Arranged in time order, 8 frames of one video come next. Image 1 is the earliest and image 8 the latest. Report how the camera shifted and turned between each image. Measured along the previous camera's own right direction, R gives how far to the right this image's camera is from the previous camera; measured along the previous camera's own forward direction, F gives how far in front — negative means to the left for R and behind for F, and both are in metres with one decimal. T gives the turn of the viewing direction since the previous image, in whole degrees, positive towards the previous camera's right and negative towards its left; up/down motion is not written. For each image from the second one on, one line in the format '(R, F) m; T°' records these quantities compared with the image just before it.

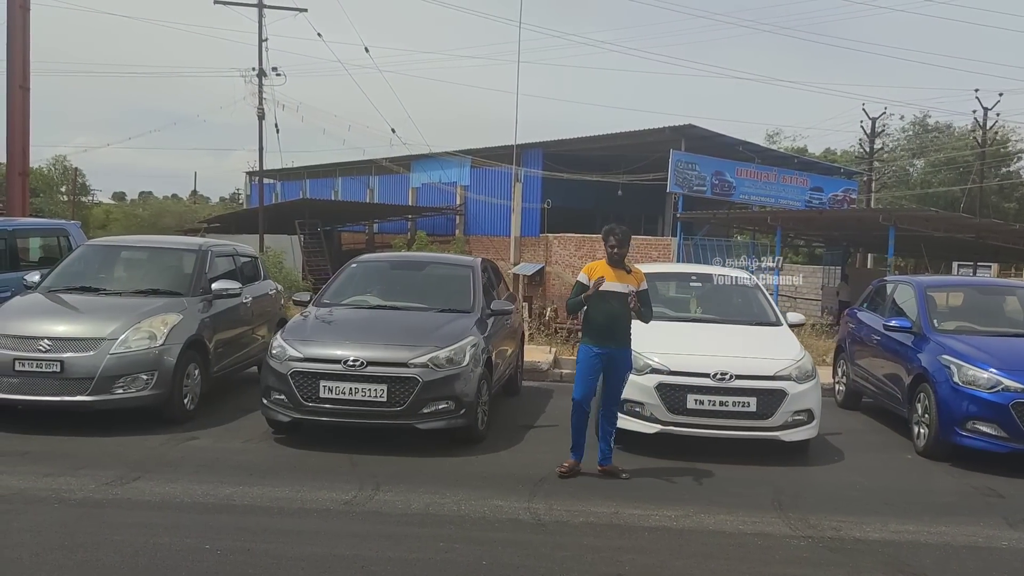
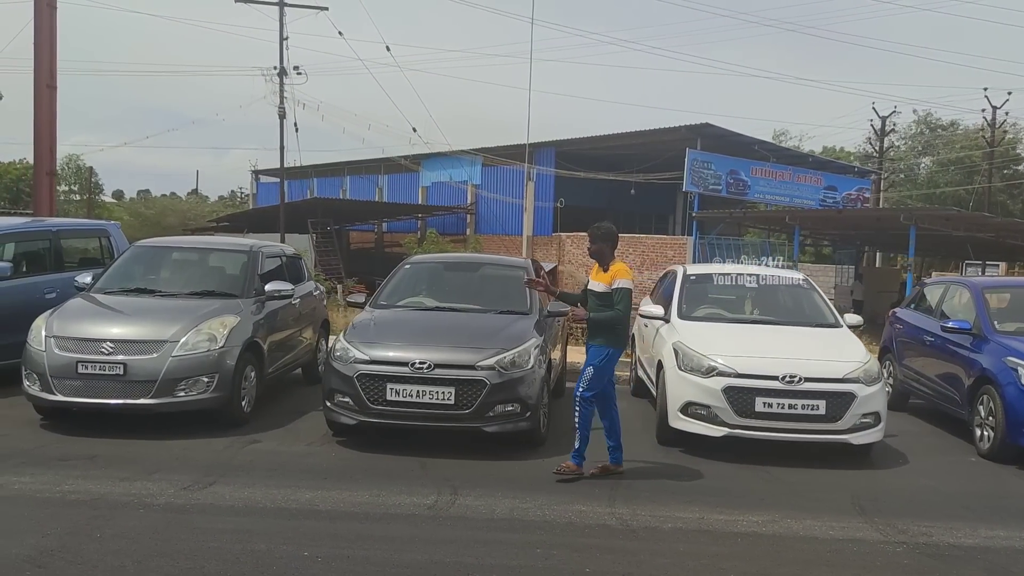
(-0.5, 0.0) m; 0°
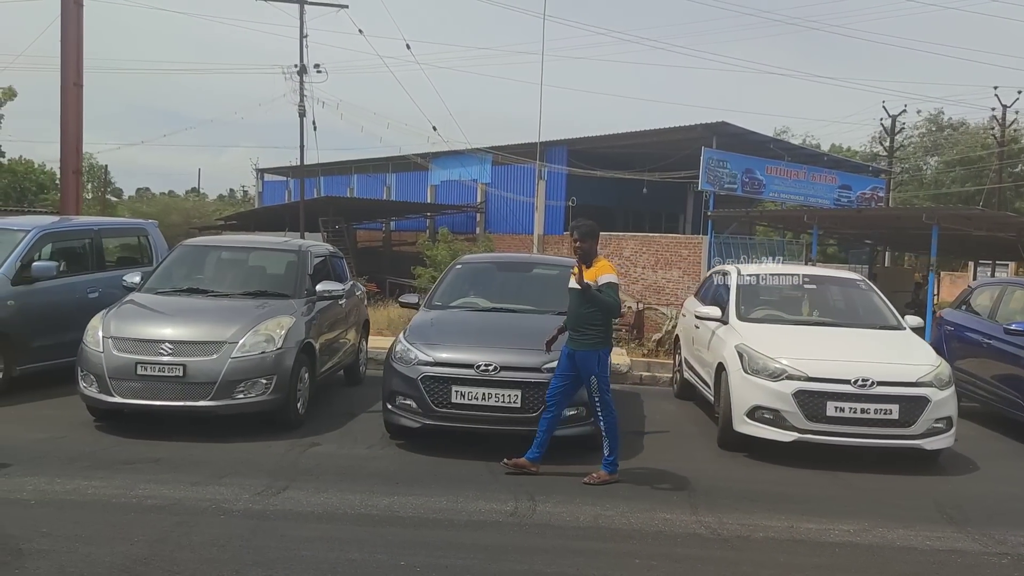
(-0.5, +0.1) m; 0°
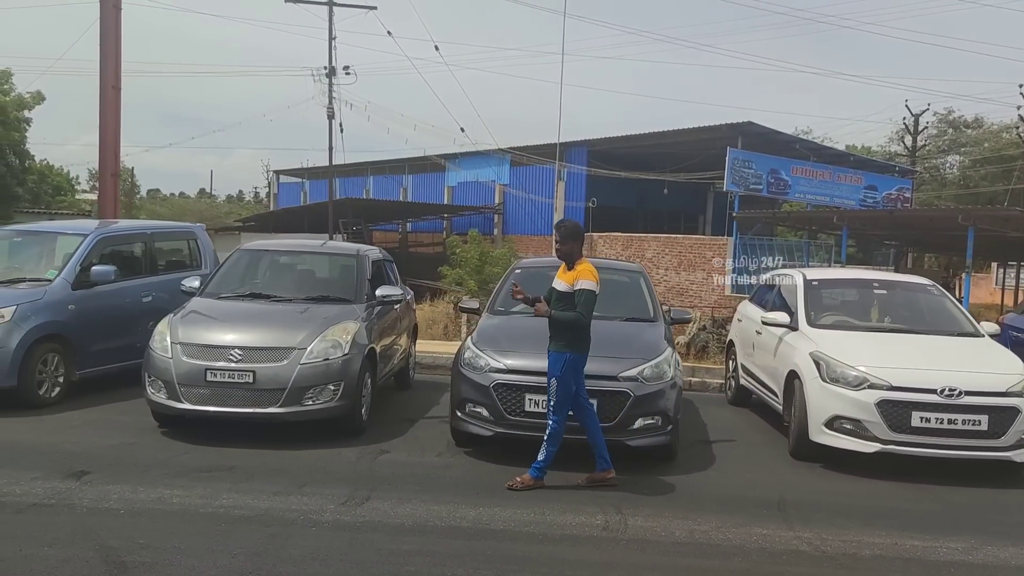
(-0.5, +0.1) m; -1°
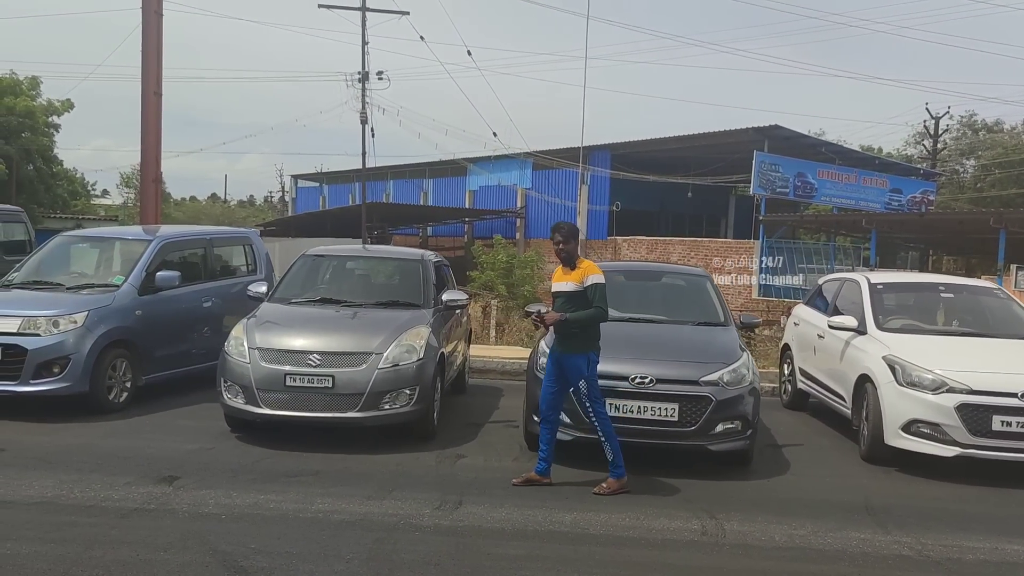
(-0.5, 0.0) m; -1°
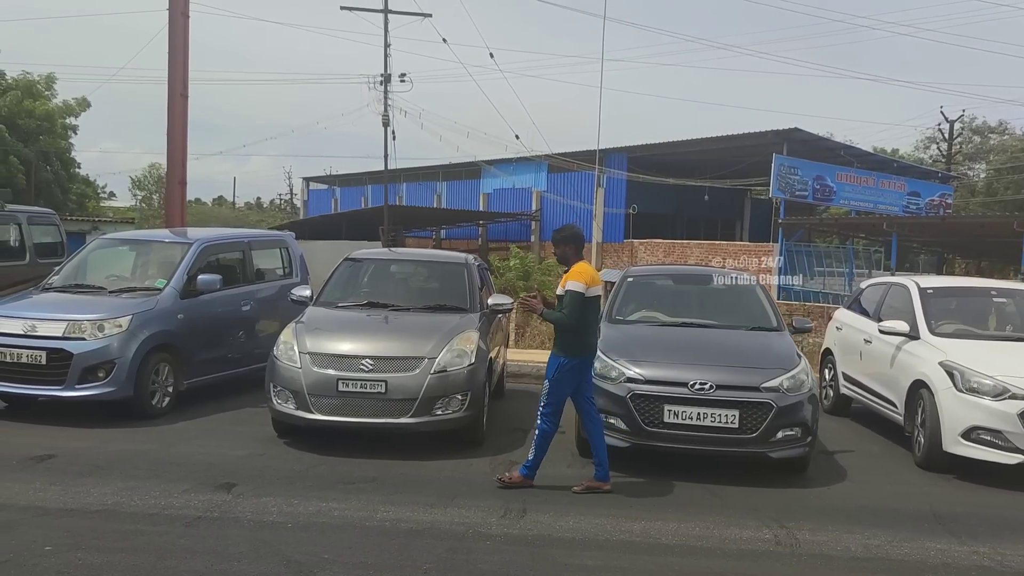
(-0.4, +0.1) m; -1°
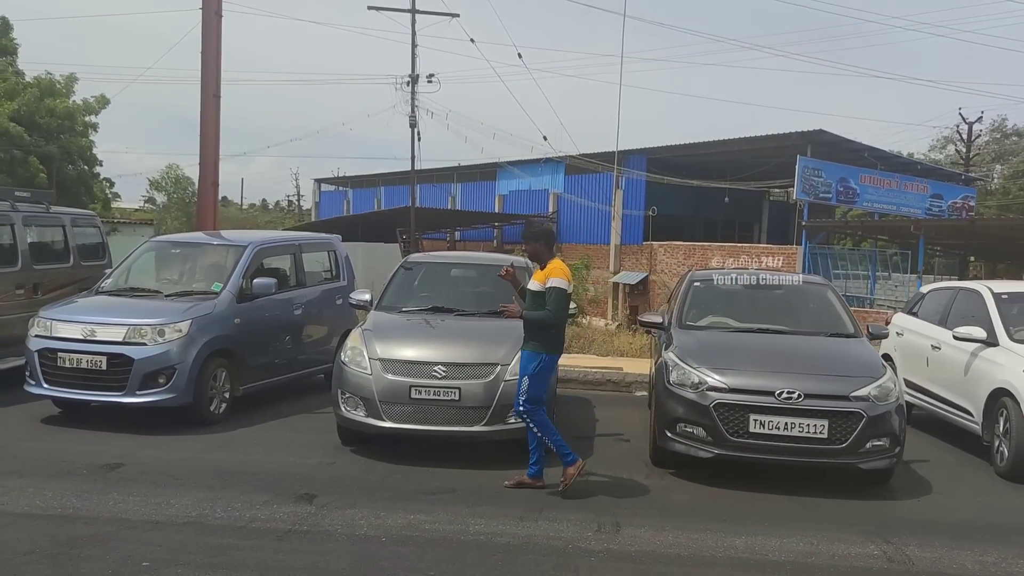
(-0.5, +0.1) m; -1°
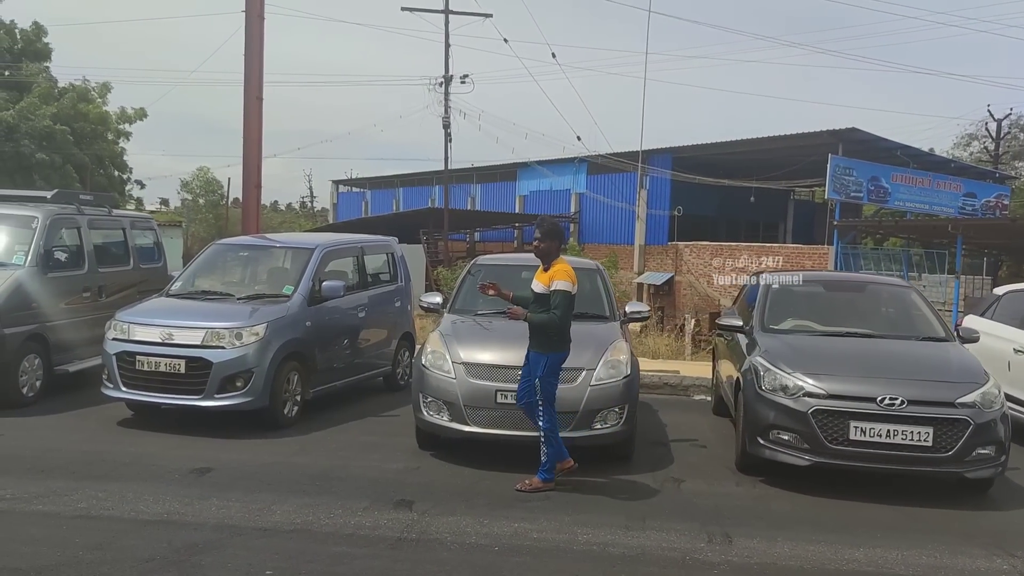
(-0.6, +0.1) m; -1°
